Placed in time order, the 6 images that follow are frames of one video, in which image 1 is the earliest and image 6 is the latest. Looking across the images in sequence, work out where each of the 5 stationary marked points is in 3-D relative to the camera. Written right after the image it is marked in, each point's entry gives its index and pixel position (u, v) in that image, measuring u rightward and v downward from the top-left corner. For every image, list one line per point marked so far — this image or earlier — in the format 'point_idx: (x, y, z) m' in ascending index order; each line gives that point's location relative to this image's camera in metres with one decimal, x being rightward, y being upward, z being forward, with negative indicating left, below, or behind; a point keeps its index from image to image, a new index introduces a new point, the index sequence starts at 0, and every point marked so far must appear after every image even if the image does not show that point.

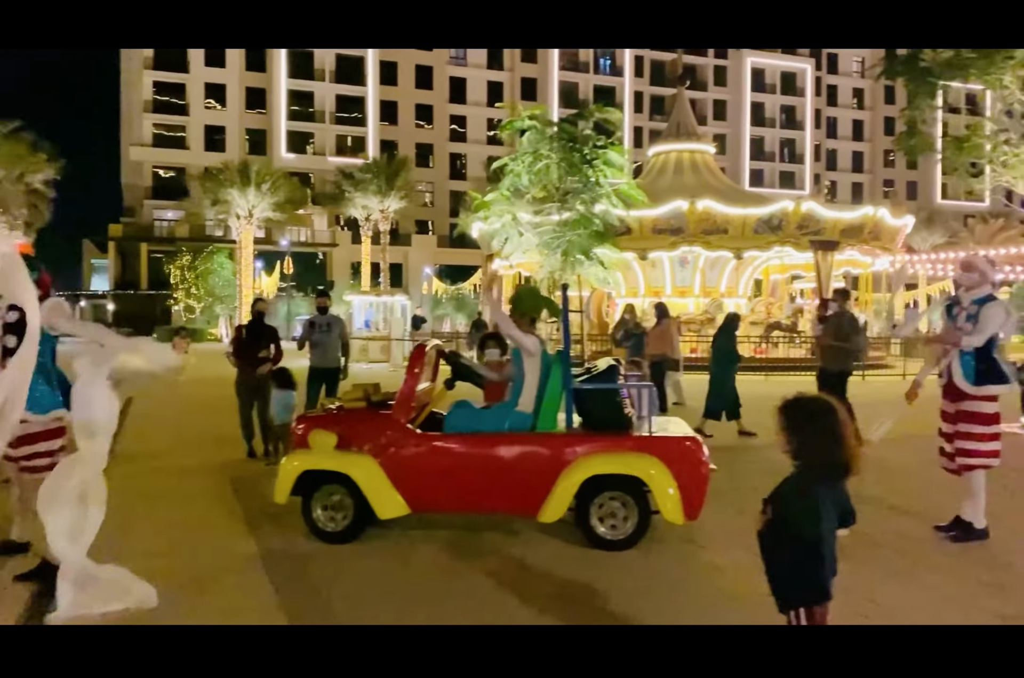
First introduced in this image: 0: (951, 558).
0: (+3.1, -1.5, +6.2) m
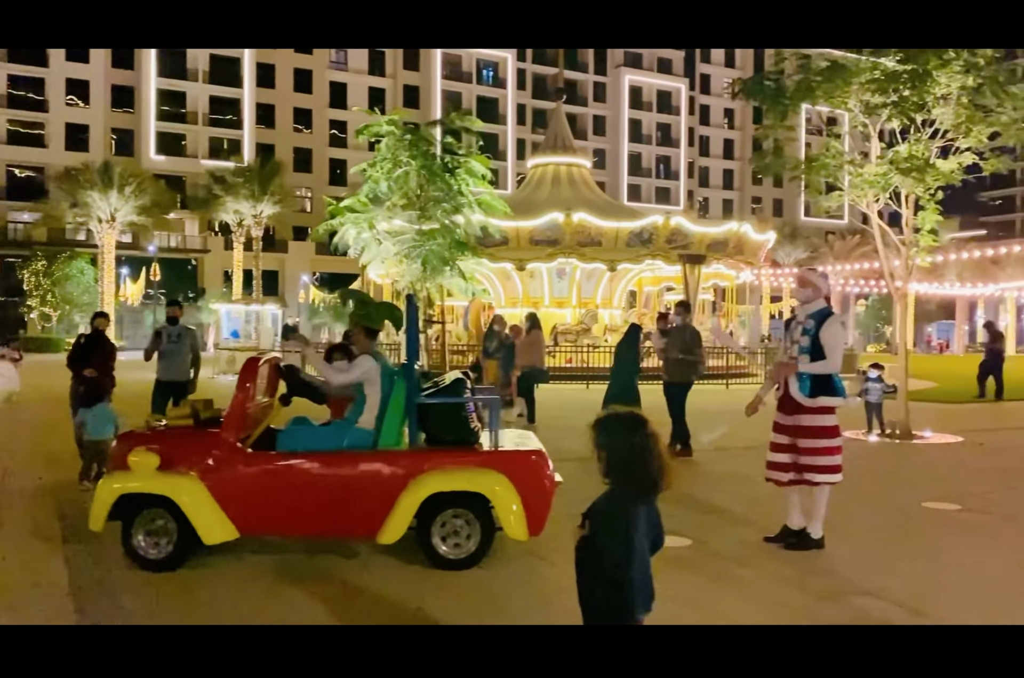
0: (+2.0, -1.6, +6.3) m
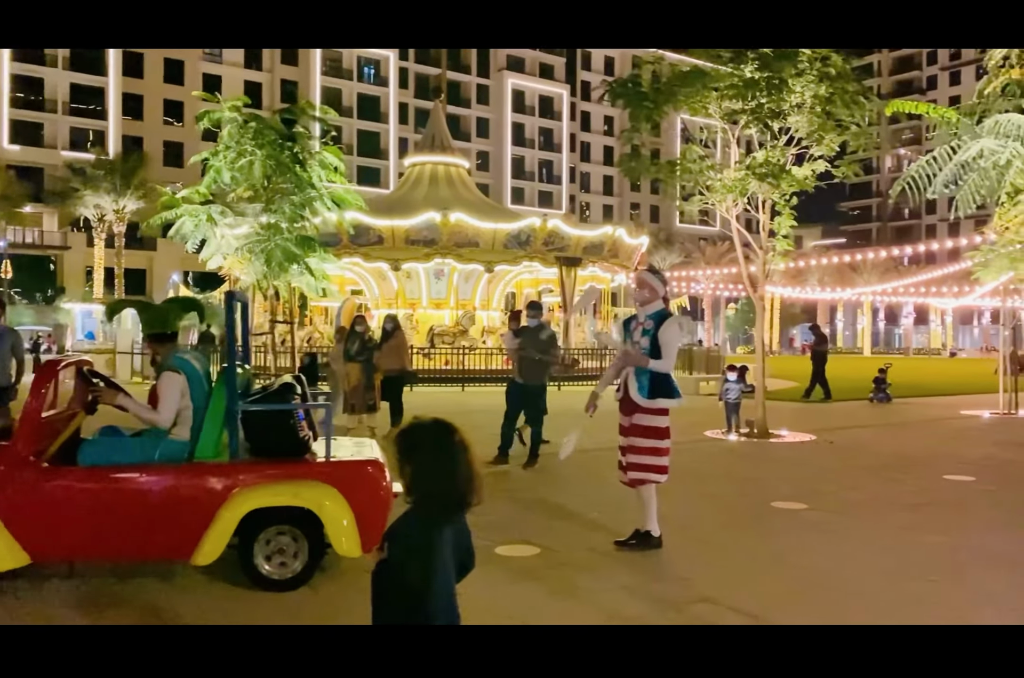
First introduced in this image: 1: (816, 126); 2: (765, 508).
0: (+0.8, -1.6, +6.1) m
1: (+4.9, +3.4, +13.9) m
2: (+2.4, -1.6, +8.4) m
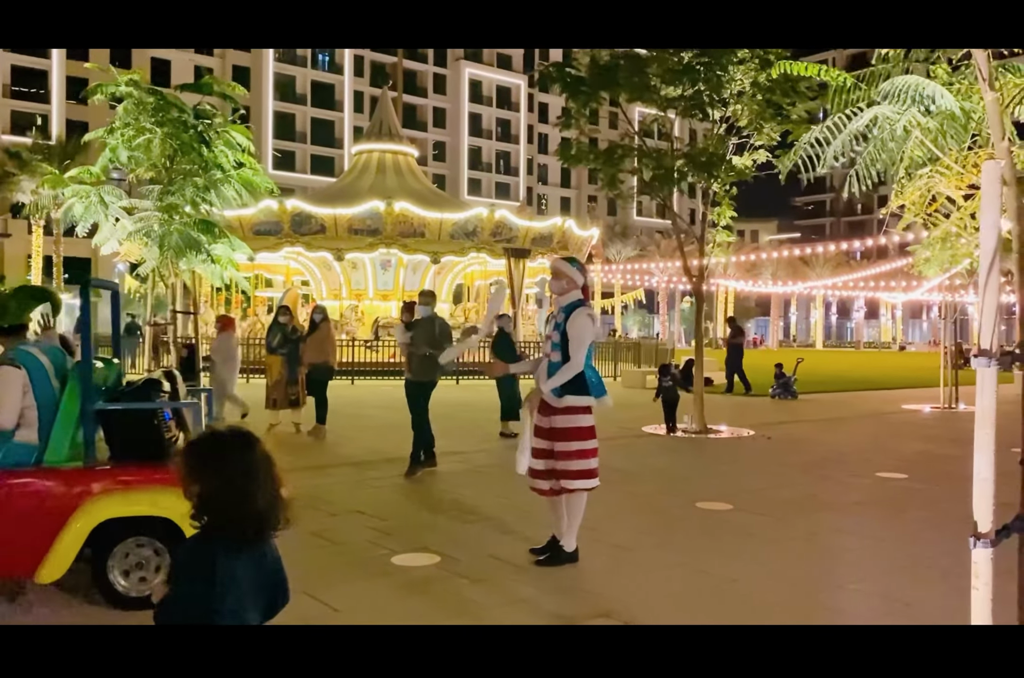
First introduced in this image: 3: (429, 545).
0: (+0.1, -1.6, +5.7) m
1: (+3.8, +3.5, +13.6) m
2: (+1.6, -1.6, +8.0) m
3: (-0.6, -1.5, +6.5) m
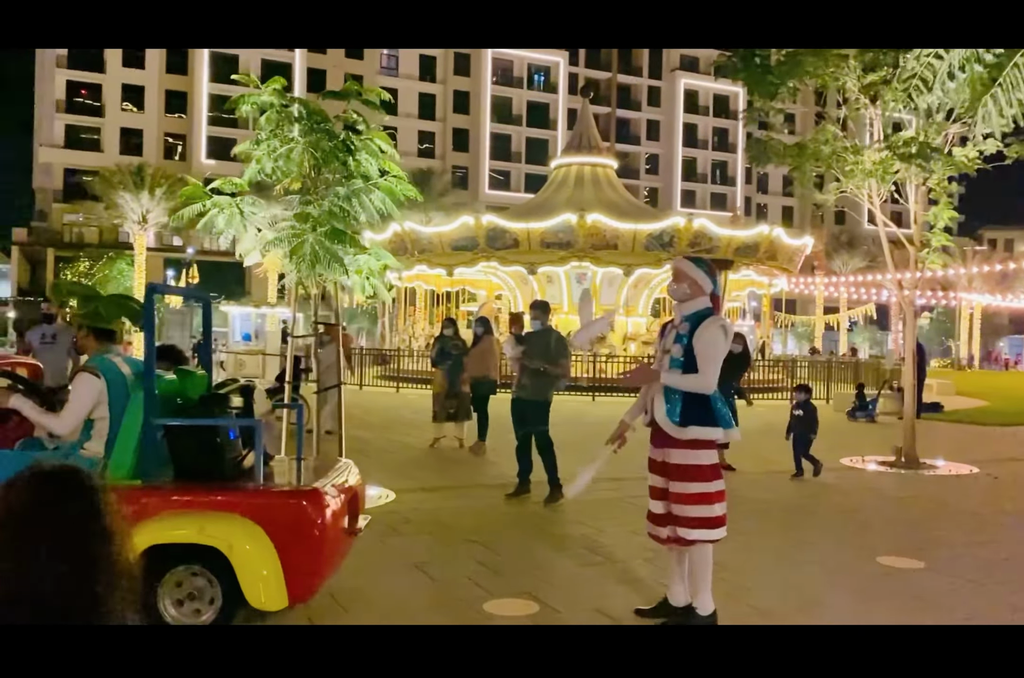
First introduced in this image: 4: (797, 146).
0: (+0.7, -1.7, +4.7) m
1: (+6.2, +3.2, +11.6) m
2: (+2.7, -1.7, +6.6) m
3: (+0.1, -1.7, +5.7) m
4: (+4.1, +2.8, +12.6) m
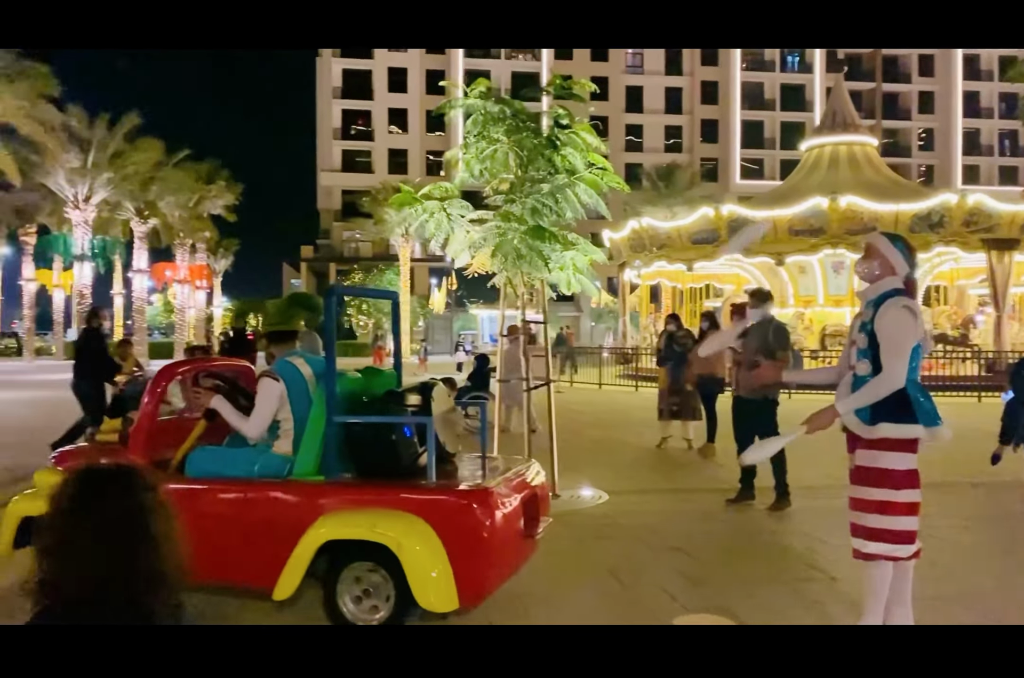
0: (+1.5, -1.6, +4.1) m
1: (+8.7, +3.4, +9.1) m
2: (+4.0, -1.6, +5.4) m
3: (+1.3, -1.6, +5.2) m
4: (+7.0, +2.9, +10.6) m
